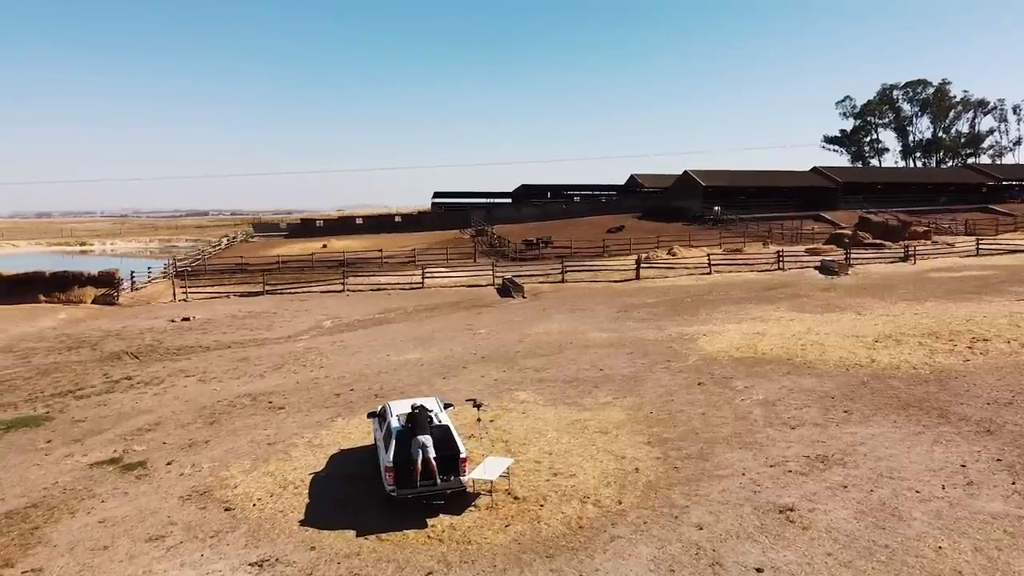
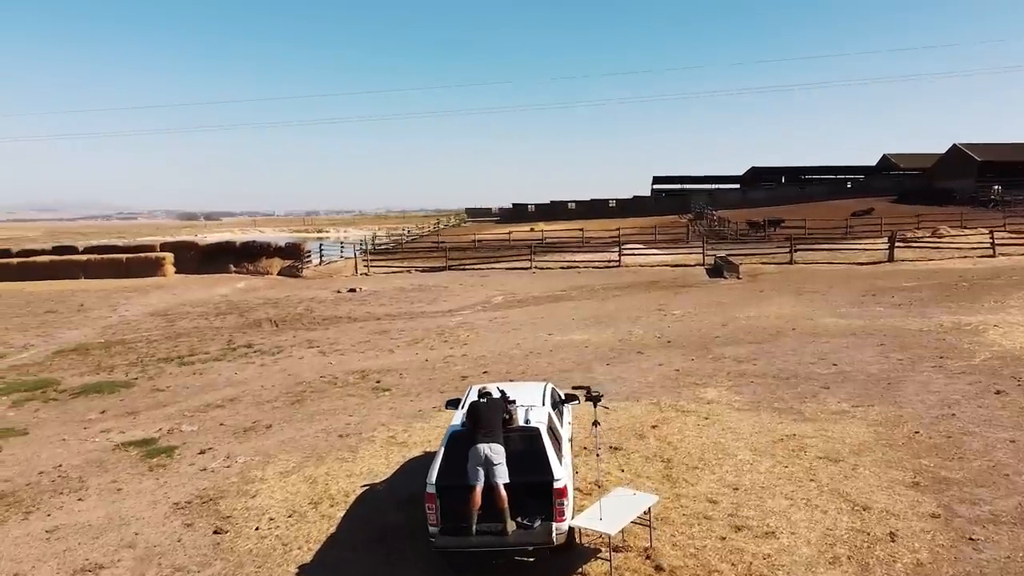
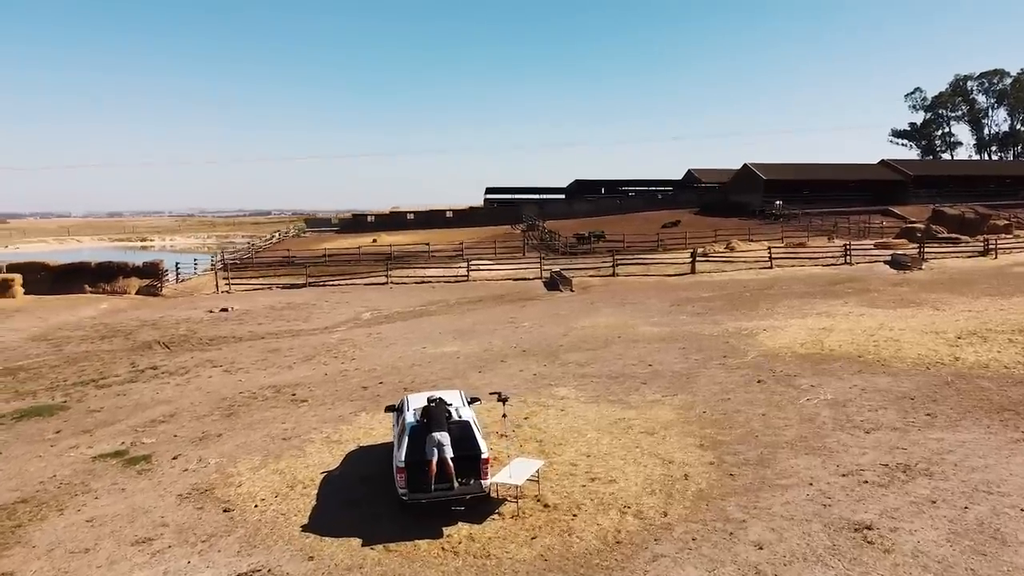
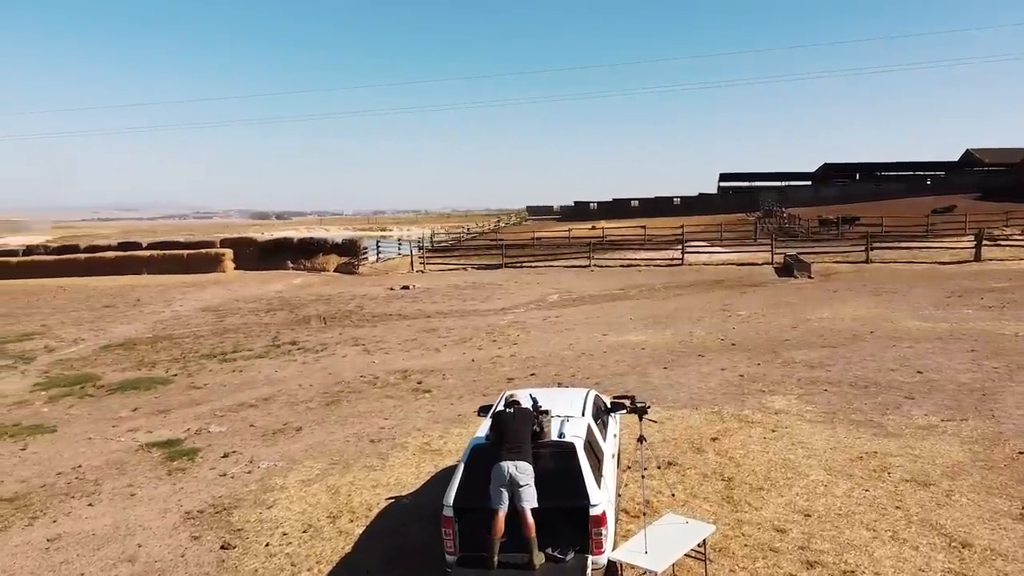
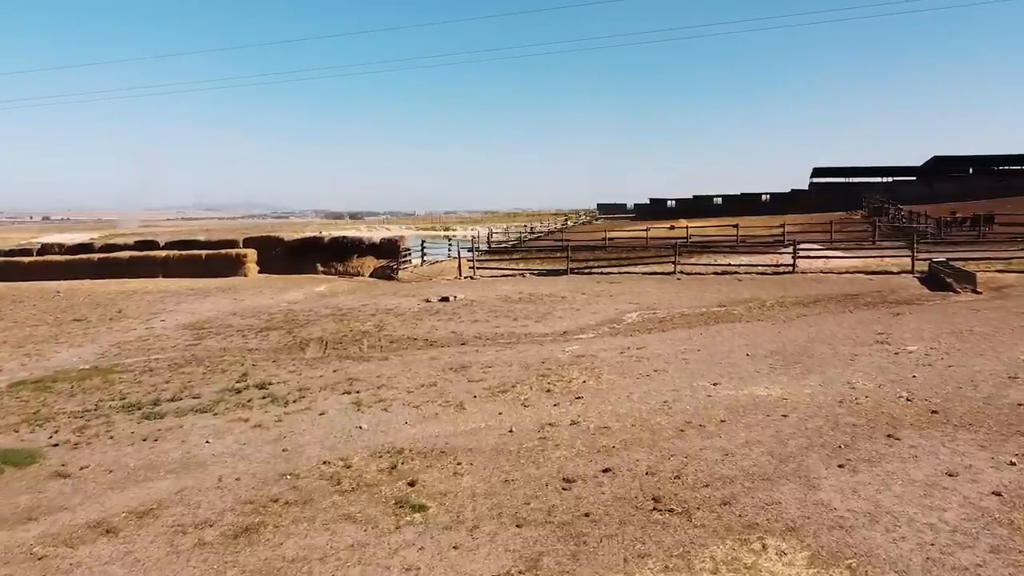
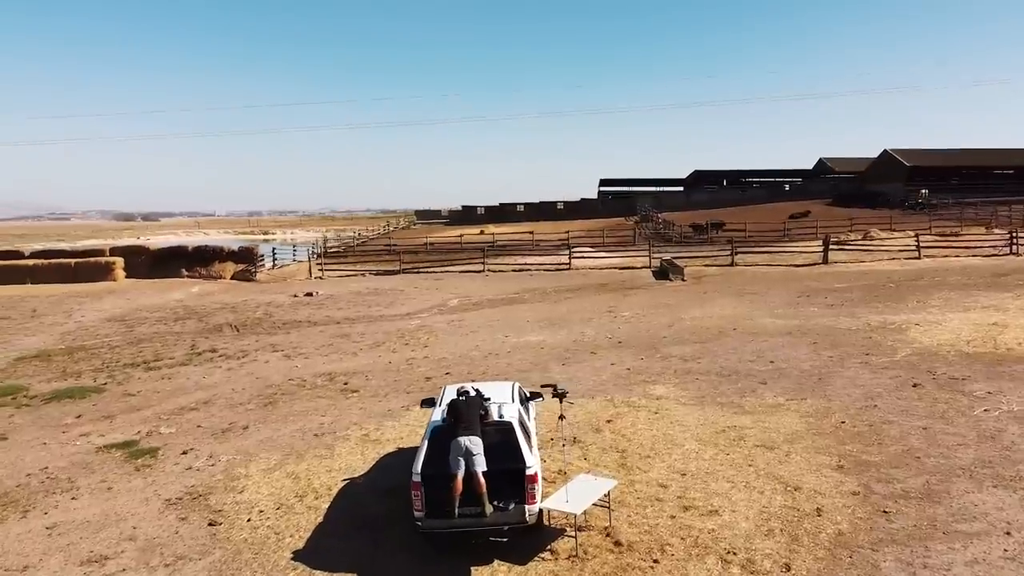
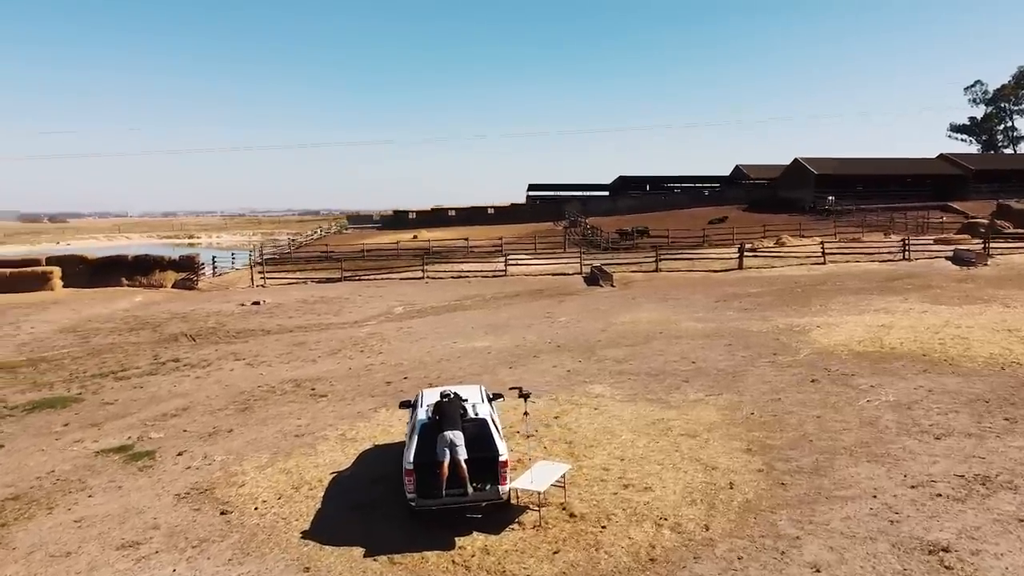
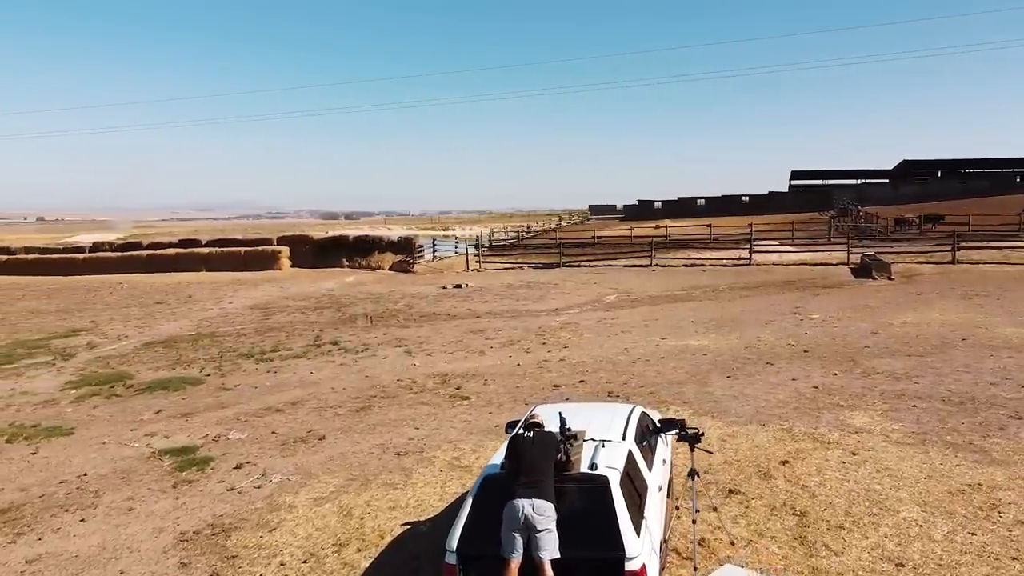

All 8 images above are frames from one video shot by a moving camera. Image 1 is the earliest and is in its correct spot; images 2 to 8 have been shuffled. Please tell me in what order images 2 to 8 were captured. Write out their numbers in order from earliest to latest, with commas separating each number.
3, 7, 6, 2, 4, 8, 5
